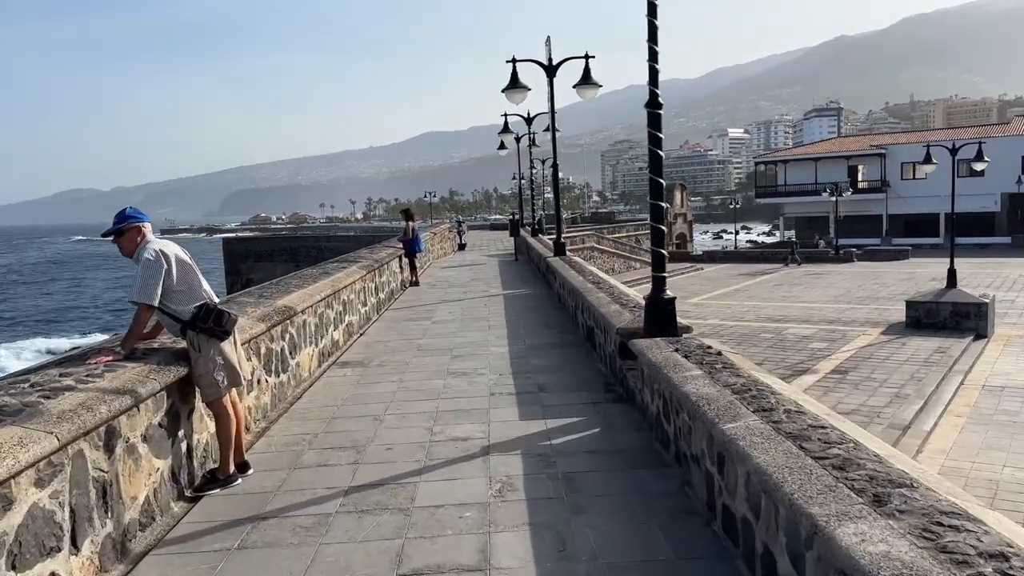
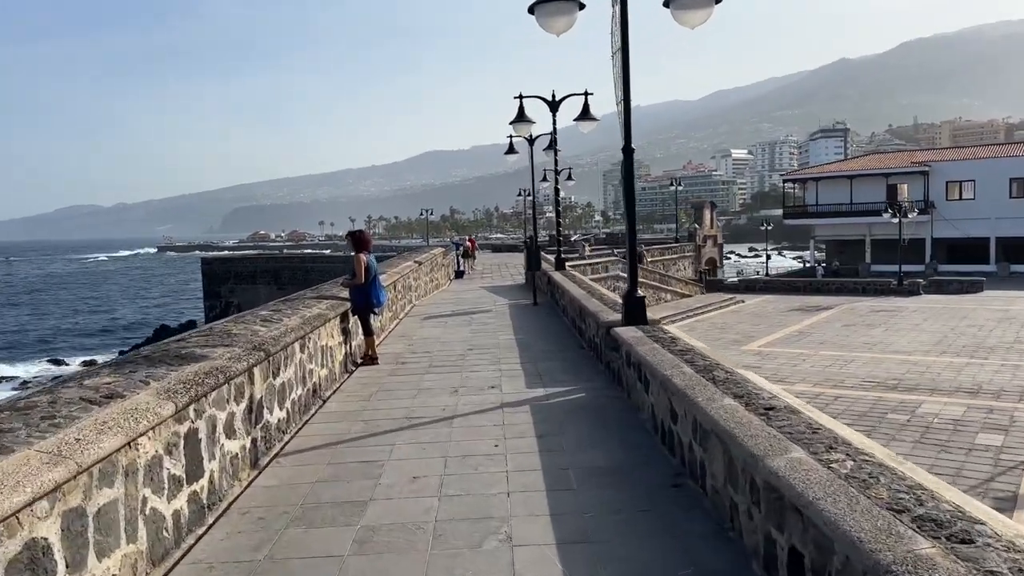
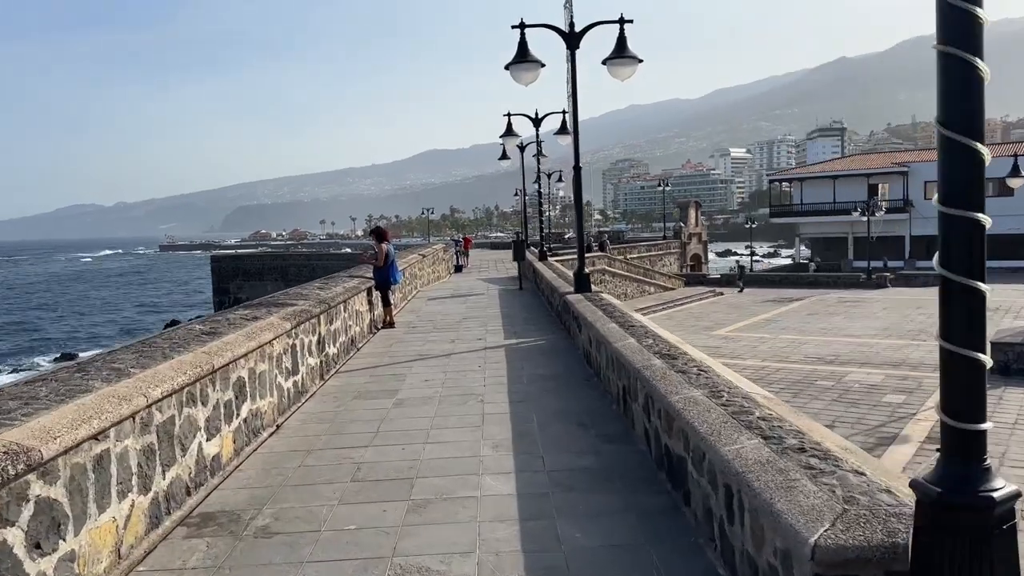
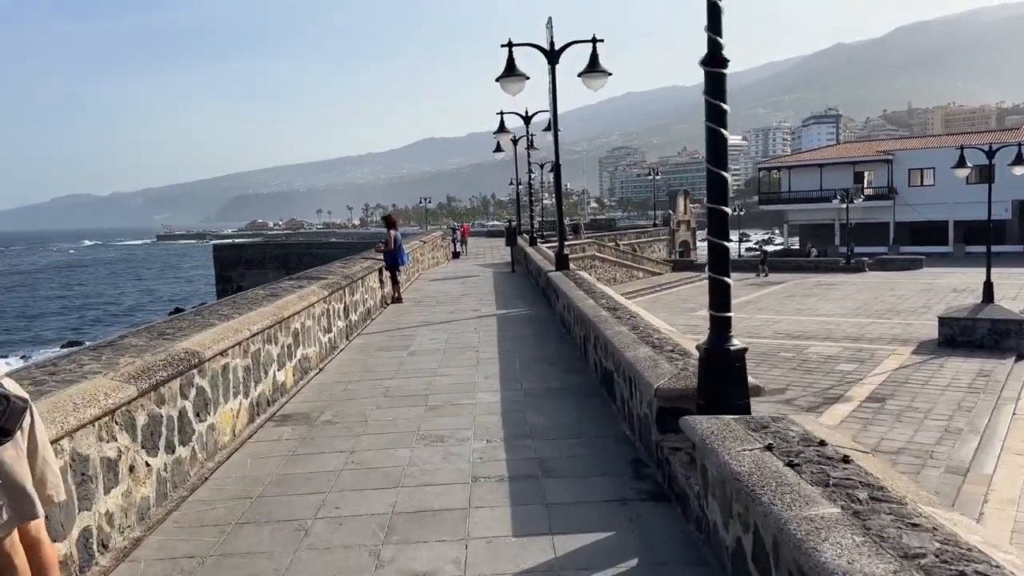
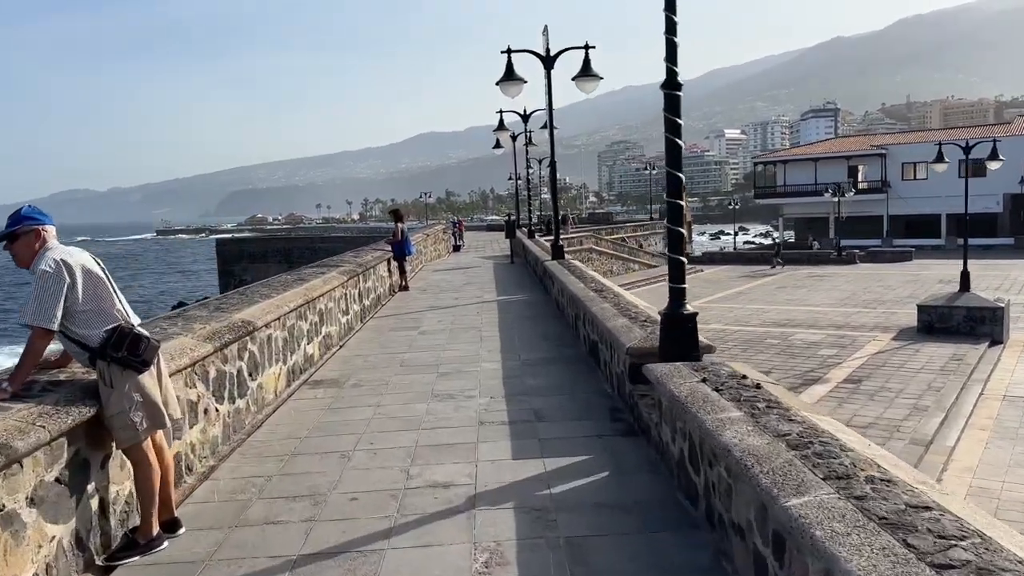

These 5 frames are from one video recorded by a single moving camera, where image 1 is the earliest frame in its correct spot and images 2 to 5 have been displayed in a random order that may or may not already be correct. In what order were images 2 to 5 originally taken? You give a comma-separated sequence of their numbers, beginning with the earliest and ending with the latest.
5, 4, 3, 2
